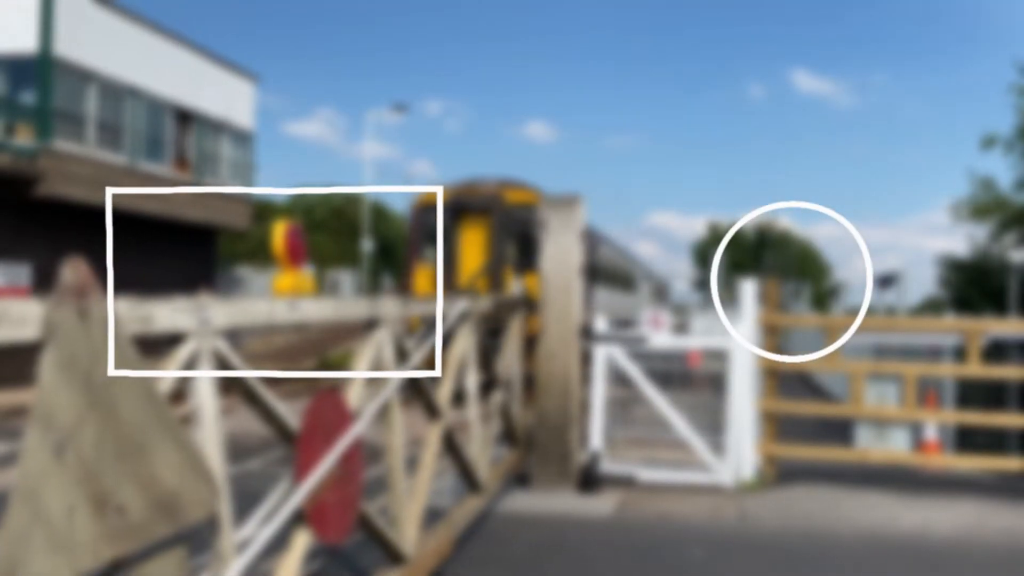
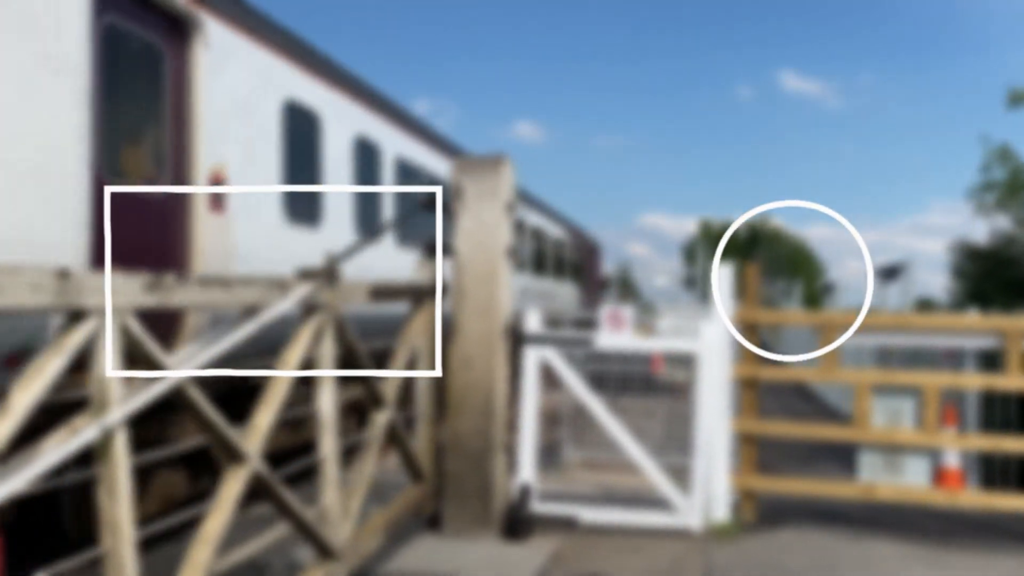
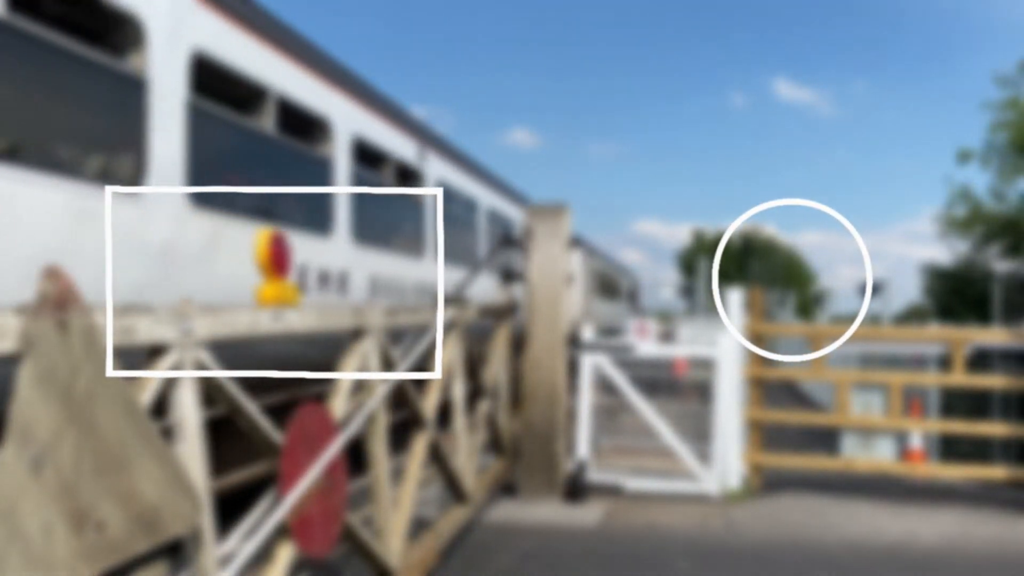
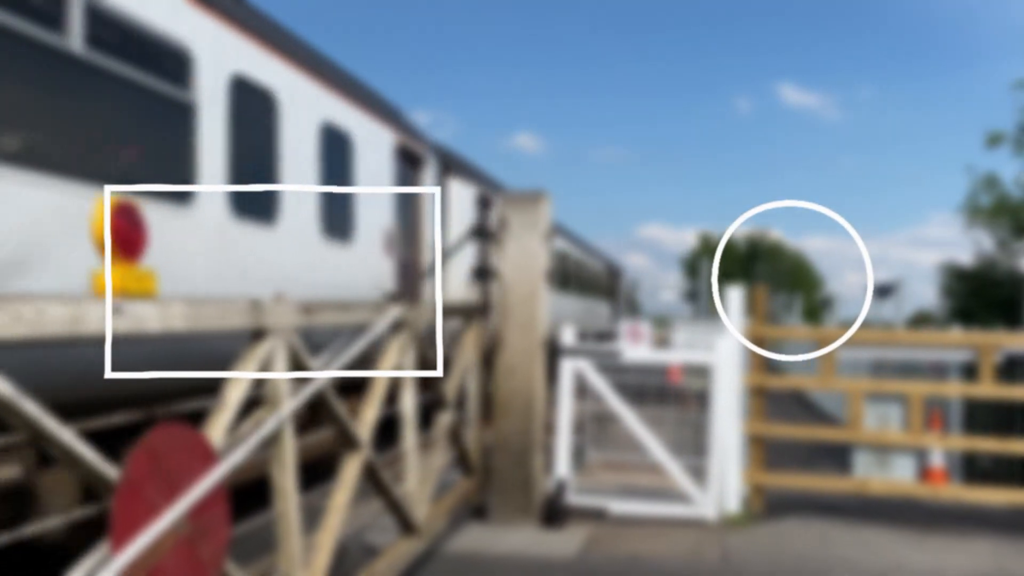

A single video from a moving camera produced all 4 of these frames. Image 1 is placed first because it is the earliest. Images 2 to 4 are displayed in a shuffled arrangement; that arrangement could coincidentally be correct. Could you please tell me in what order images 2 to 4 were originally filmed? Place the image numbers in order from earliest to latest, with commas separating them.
3, 4, 2
